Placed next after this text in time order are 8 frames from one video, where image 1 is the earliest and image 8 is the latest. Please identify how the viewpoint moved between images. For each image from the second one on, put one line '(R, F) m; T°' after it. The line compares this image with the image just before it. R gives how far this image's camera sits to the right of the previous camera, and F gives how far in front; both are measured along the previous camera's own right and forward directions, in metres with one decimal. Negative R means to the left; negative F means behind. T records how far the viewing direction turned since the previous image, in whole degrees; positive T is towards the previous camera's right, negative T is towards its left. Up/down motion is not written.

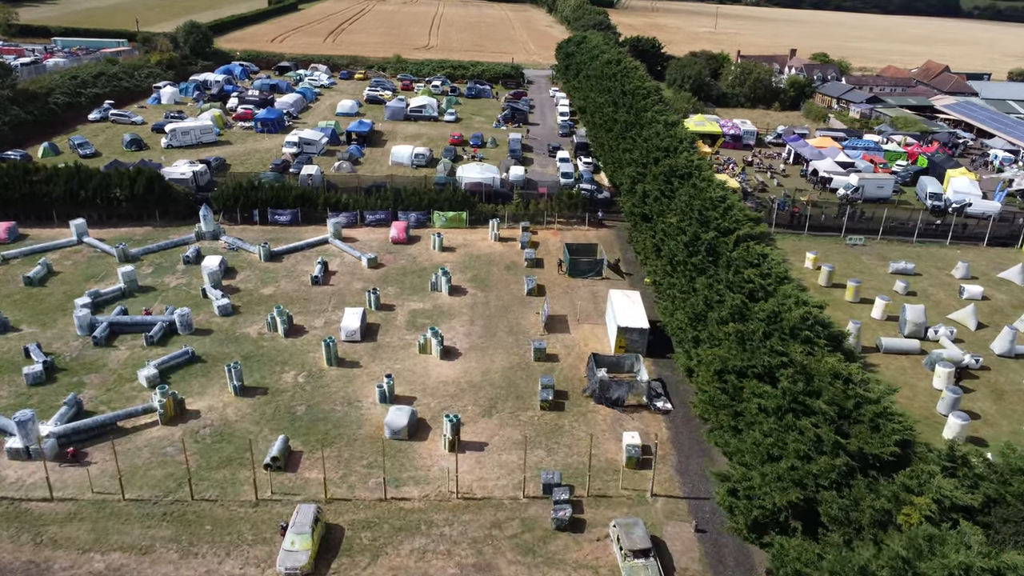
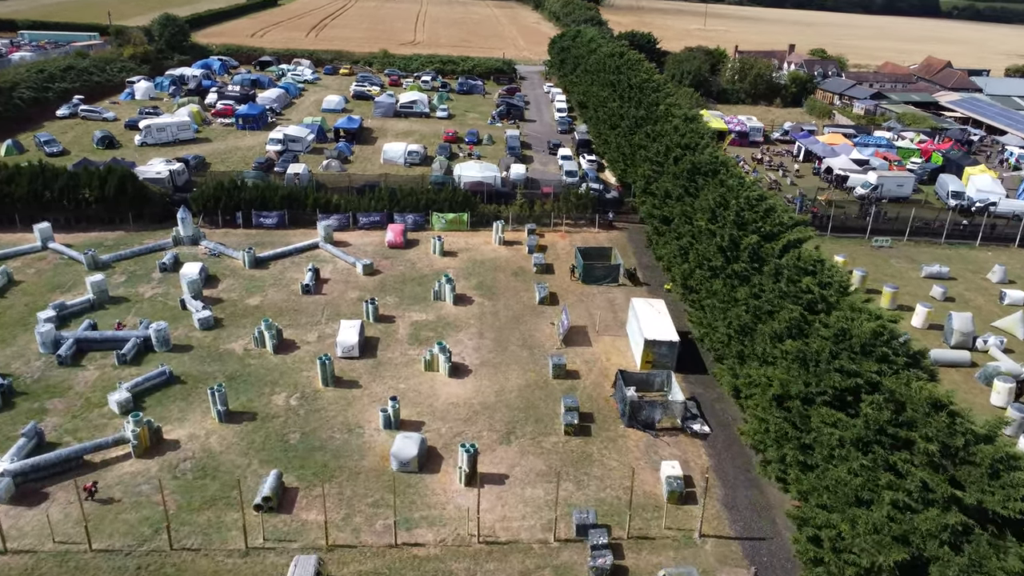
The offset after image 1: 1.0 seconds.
(-1.4, +3.5) m; +1°
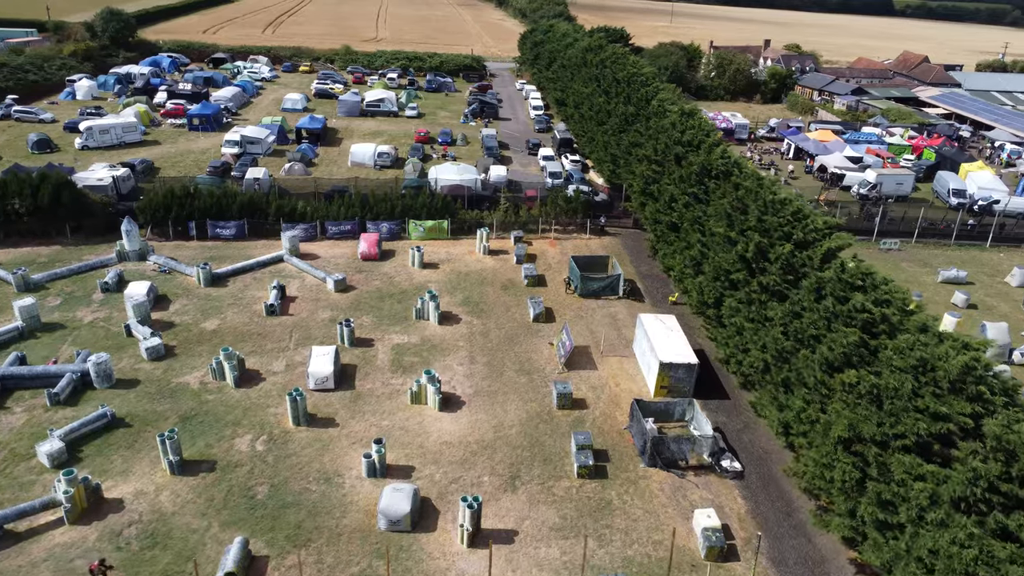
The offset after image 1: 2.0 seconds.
(-1.2, +3.9) m; +3°
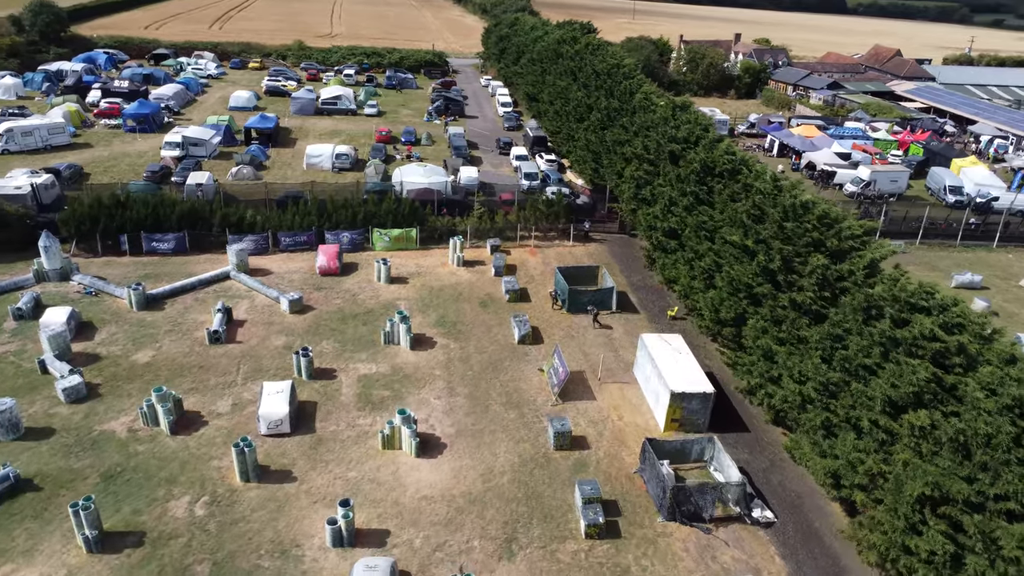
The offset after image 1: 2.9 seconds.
(-0.8, +4.1) m; +3°
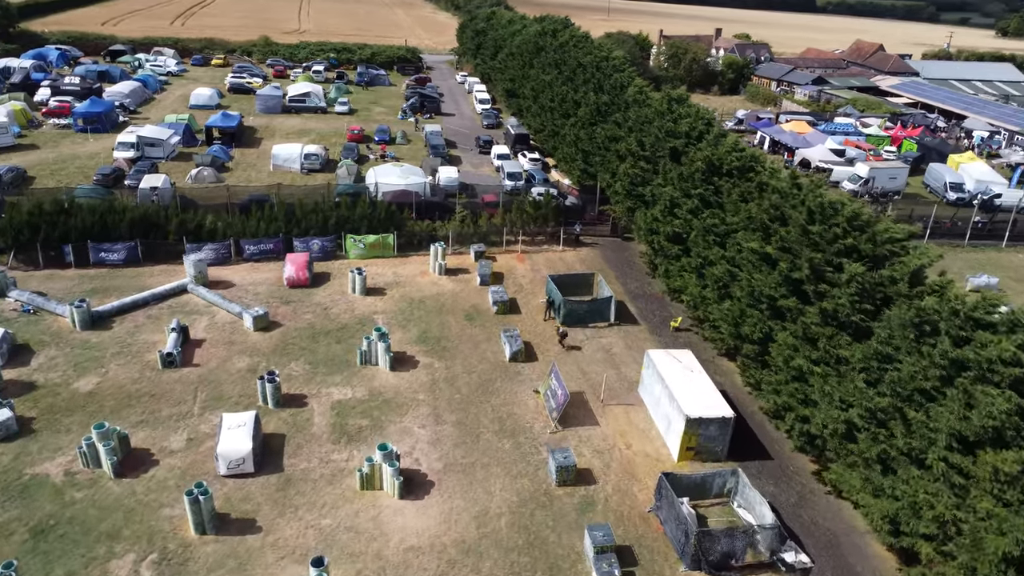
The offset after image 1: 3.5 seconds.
(-0.5, +2.9) m; +2°
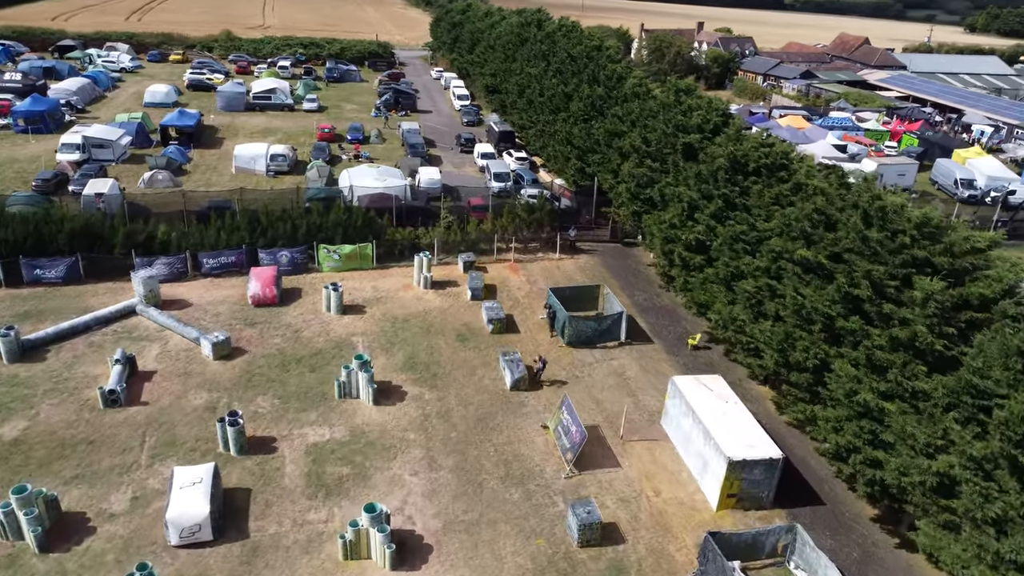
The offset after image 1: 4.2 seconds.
(-0.9, +3.5) m; +2°
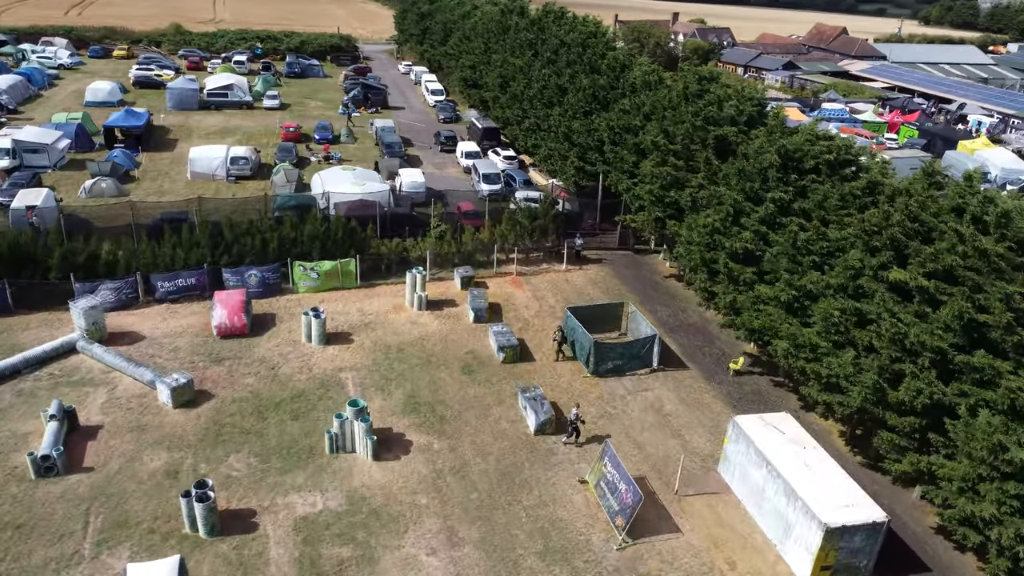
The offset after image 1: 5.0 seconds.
(-1.5, +3.8) m; +3°
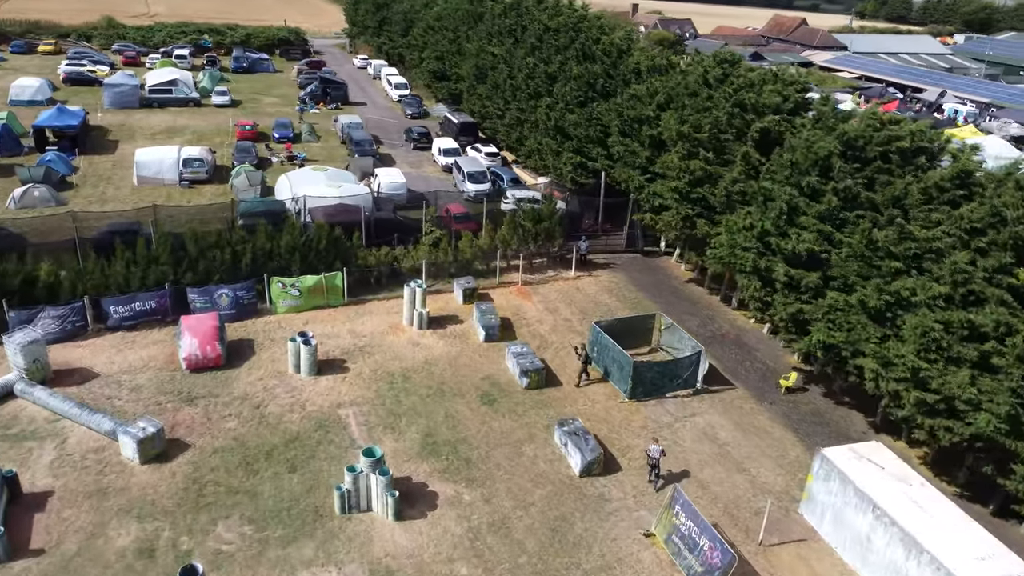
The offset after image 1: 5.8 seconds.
(-1.9, +3.1) m; +4°
